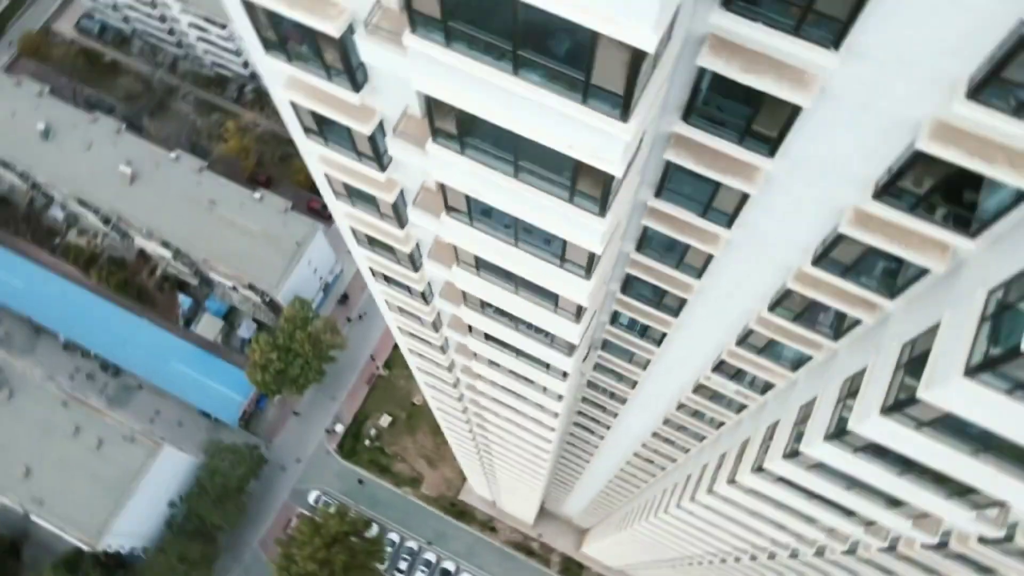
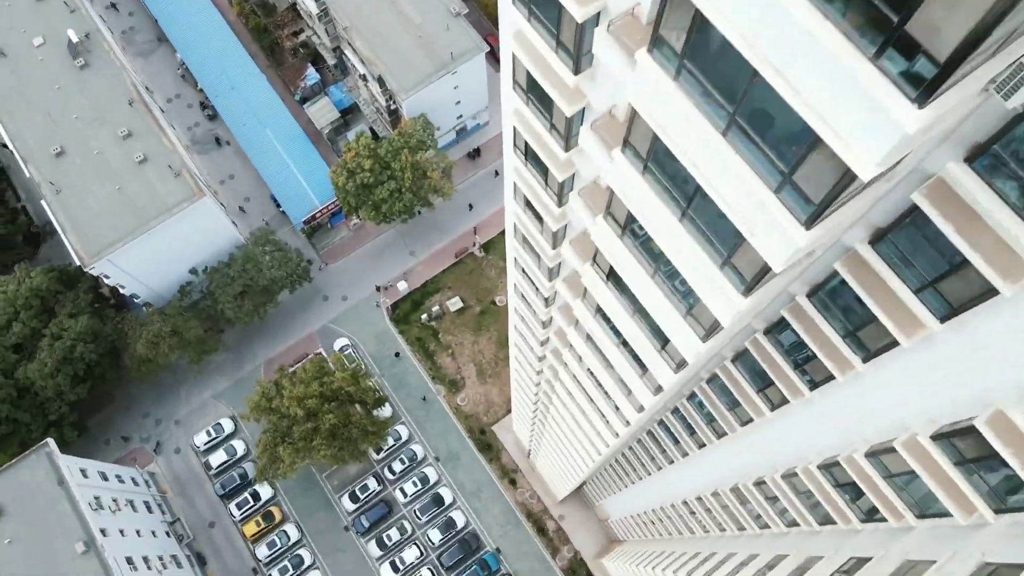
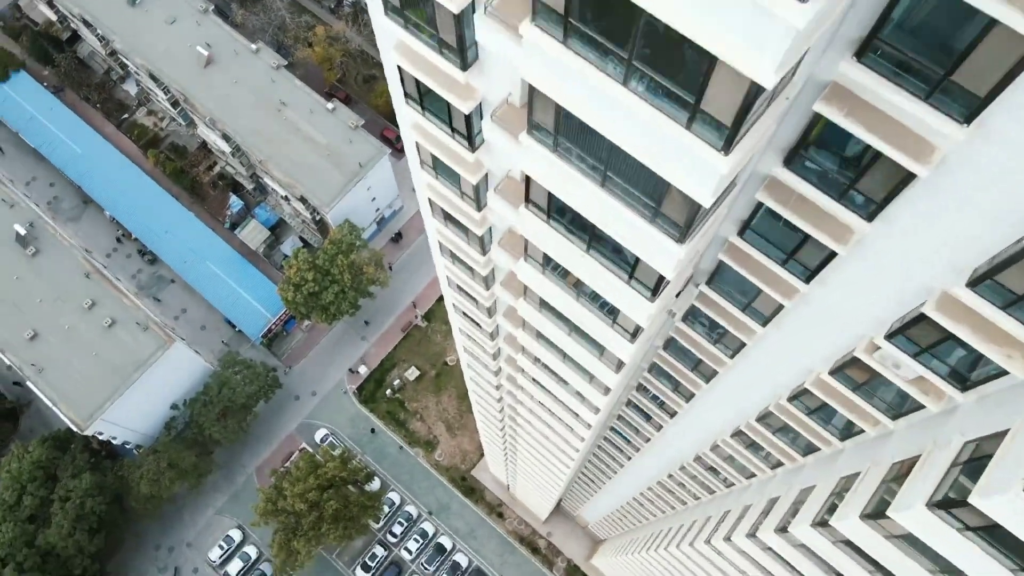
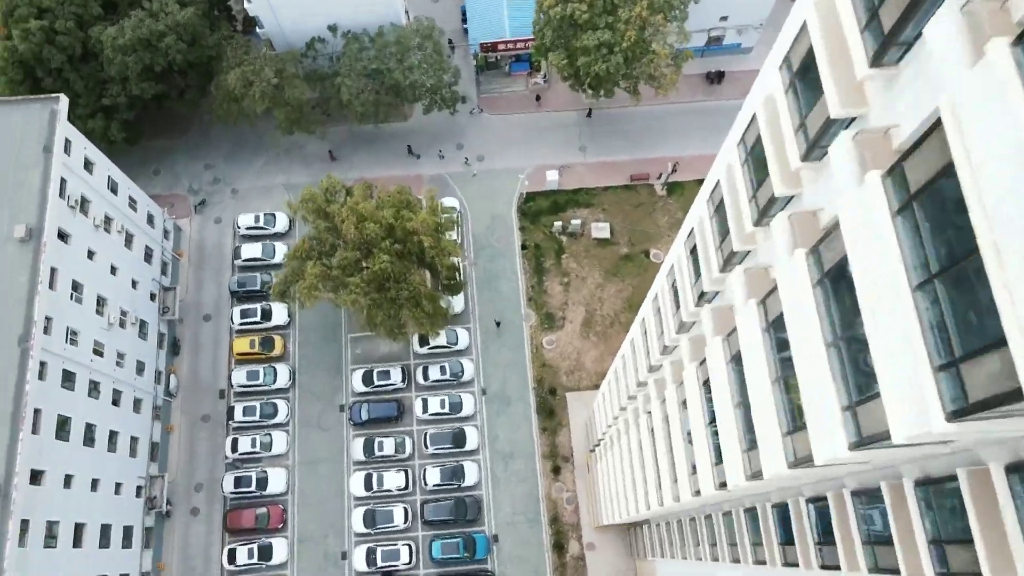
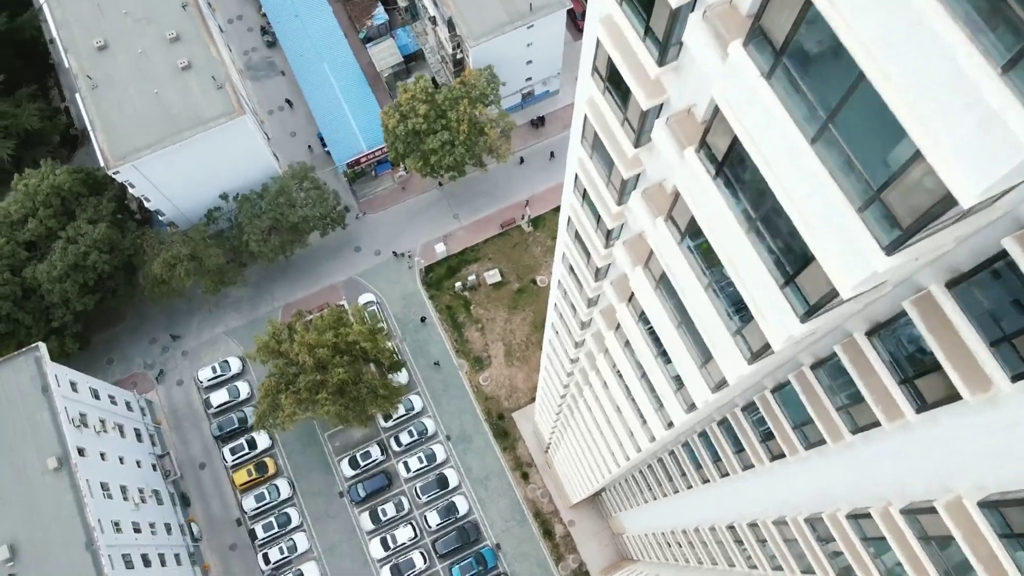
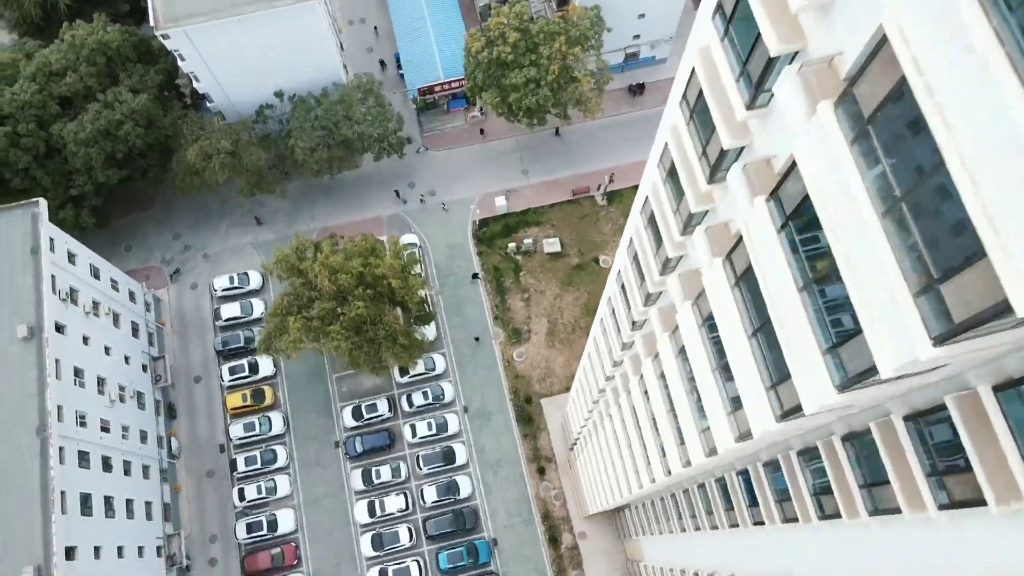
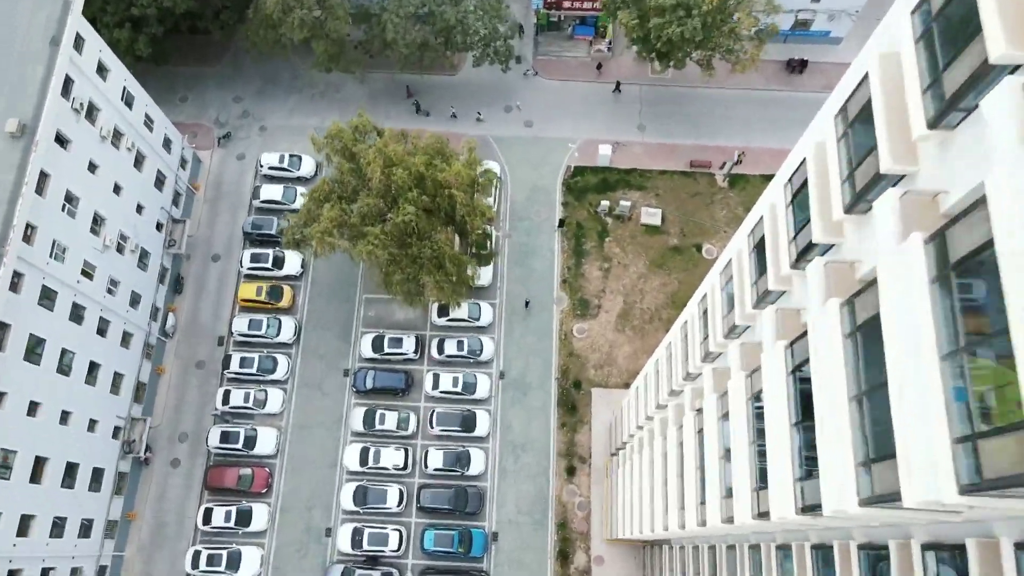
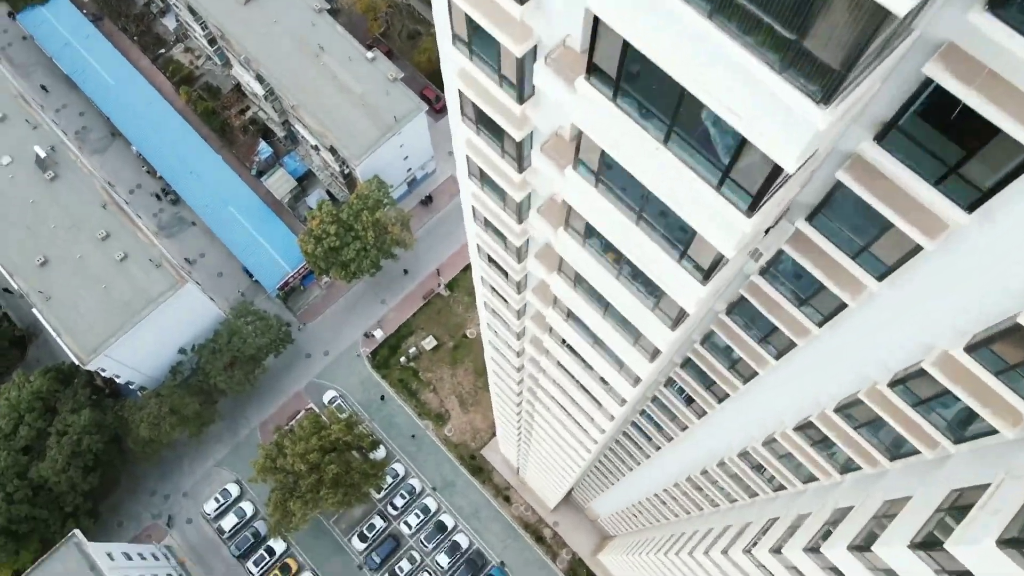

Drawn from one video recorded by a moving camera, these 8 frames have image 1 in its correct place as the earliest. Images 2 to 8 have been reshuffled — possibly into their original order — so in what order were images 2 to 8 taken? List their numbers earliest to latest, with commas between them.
3, 8, 2, 5, 6, 4, 7
